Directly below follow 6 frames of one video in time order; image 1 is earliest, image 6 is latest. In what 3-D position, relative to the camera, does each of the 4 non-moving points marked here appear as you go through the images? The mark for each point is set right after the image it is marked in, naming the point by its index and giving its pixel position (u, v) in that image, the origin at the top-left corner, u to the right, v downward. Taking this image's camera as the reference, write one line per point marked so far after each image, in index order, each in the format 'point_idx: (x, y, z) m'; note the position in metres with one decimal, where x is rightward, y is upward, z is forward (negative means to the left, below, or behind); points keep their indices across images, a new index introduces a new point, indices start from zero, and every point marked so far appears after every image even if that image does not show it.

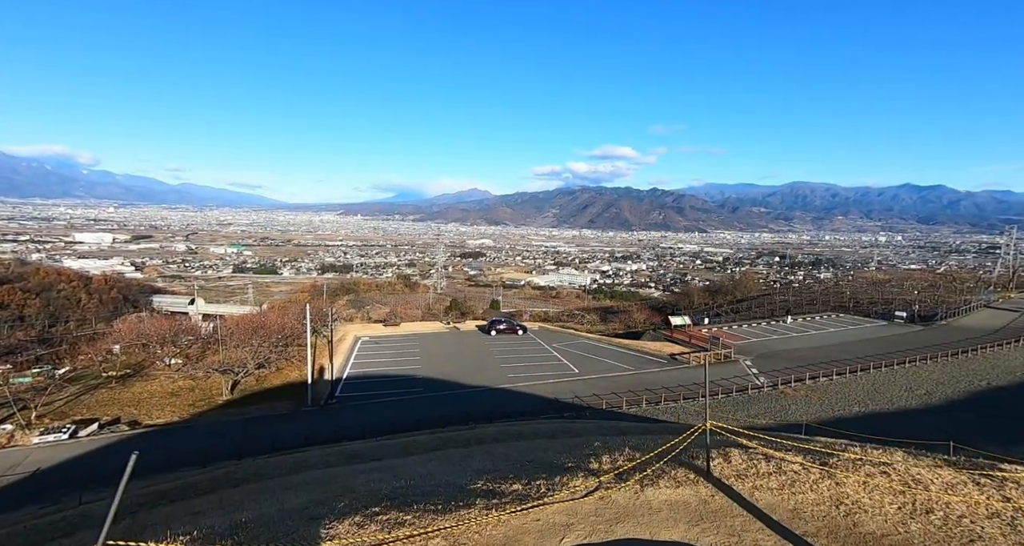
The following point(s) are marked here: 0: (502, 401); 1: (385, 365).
0: (-0.3, -3.3, +13.0) m
1: (-4.2, -3.1, +17.2) m
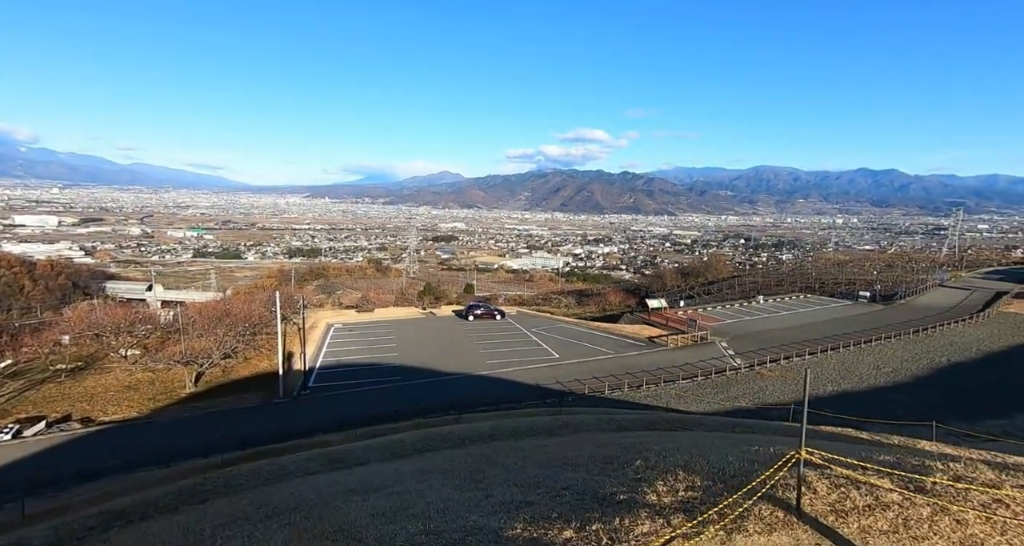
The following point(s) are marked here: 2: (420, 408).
0: (-0.8, -2.9, +12.8) m
1: (-5.0, -2.6, +16.7) m
2: (-2.1, -3.0, +11.6) m
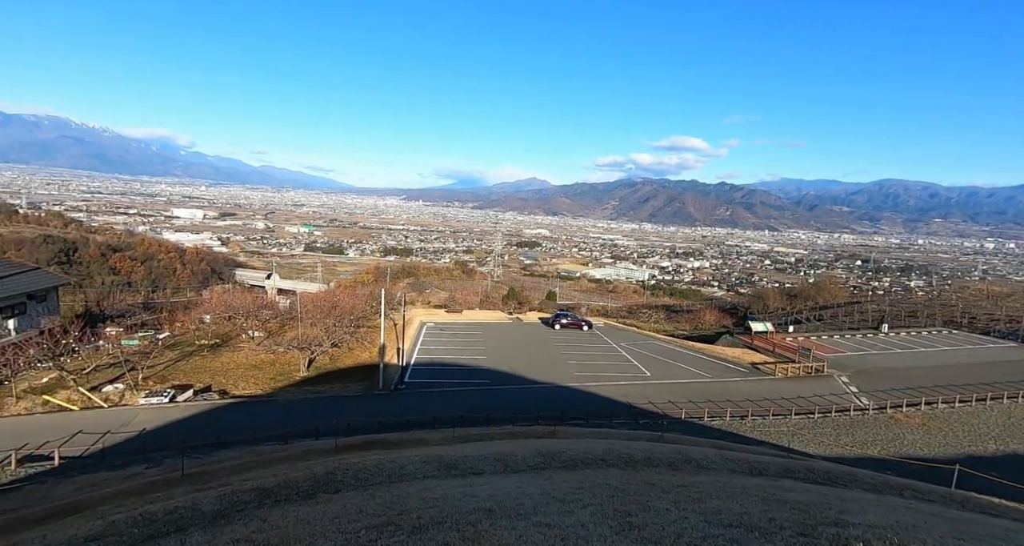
0: (+1.4, -3.1, +12.5) m
1: (-2.0, -2.7, +17.1) m
2: (-0.1, -3.2, +11.7) m
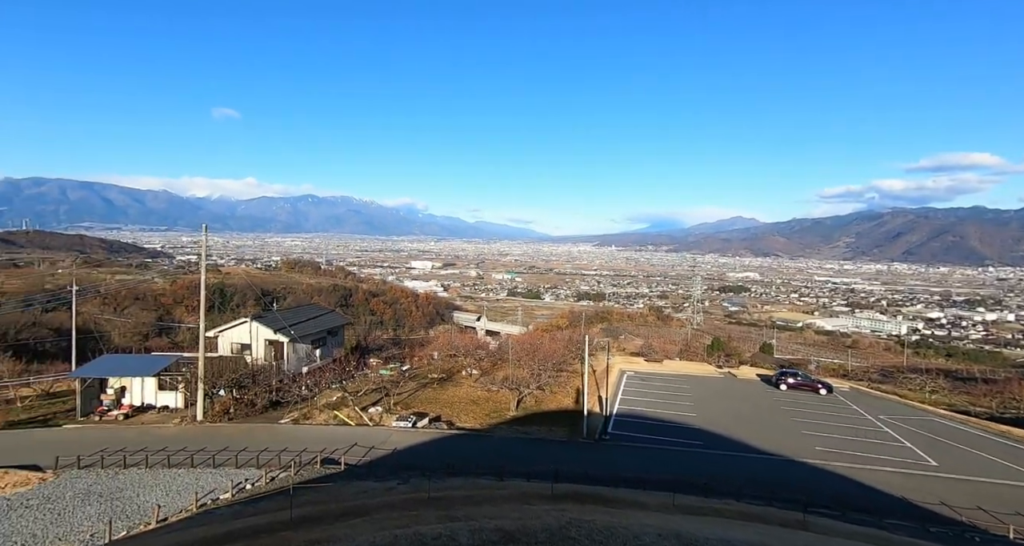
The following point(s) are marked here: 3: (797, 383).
0: (+6.2, -4.3, +10.2) m
1: (+4.7, -4.3, +15.8) m
2: (+4.5, -4.3, +10.0) m
3: (+10.7, -4.1, +19.0) m
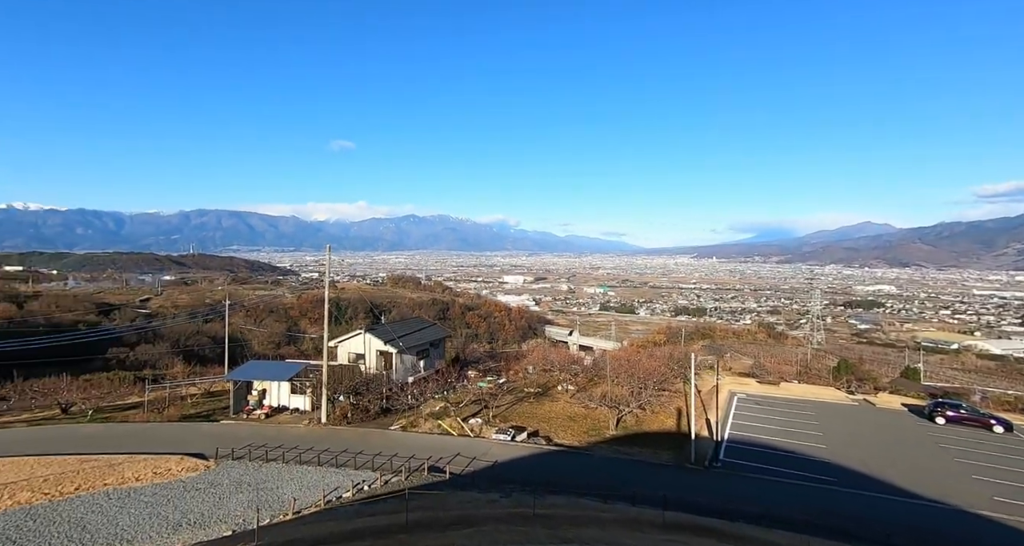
0: (+8.2, -4.5, +7.8) m
1: (+7.6, -4.7, +13.5) m
2: (+6.4, -4.6, +7.9) m
3: (+14.1, -4.6, +15.6) m
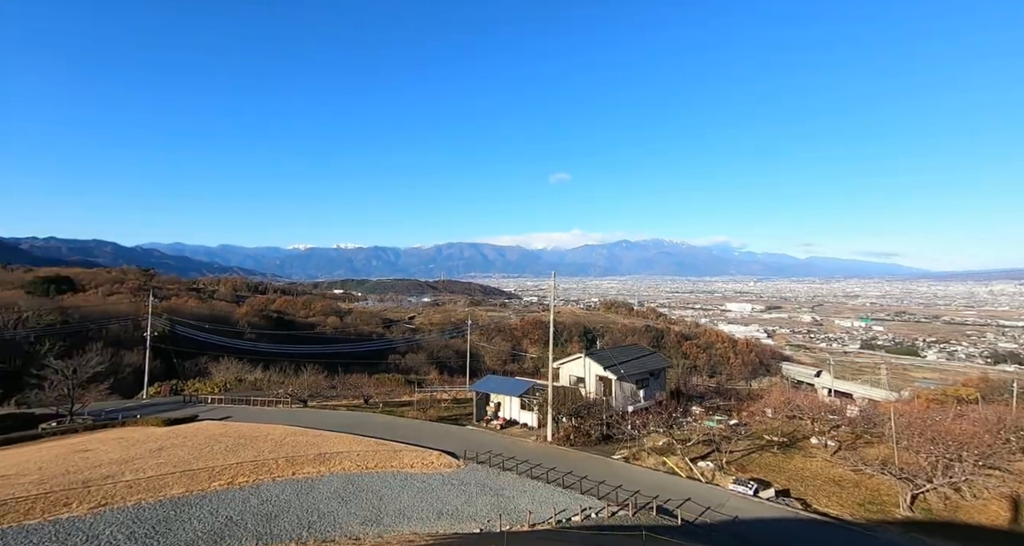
0: (+11.1, -4.7, -3.3) m
1: (+13.0, -5.1, +2.1) m
2: (+9.5, -4.7, -2.5) m
3: (+19.7, -5.1, +1.3) m
